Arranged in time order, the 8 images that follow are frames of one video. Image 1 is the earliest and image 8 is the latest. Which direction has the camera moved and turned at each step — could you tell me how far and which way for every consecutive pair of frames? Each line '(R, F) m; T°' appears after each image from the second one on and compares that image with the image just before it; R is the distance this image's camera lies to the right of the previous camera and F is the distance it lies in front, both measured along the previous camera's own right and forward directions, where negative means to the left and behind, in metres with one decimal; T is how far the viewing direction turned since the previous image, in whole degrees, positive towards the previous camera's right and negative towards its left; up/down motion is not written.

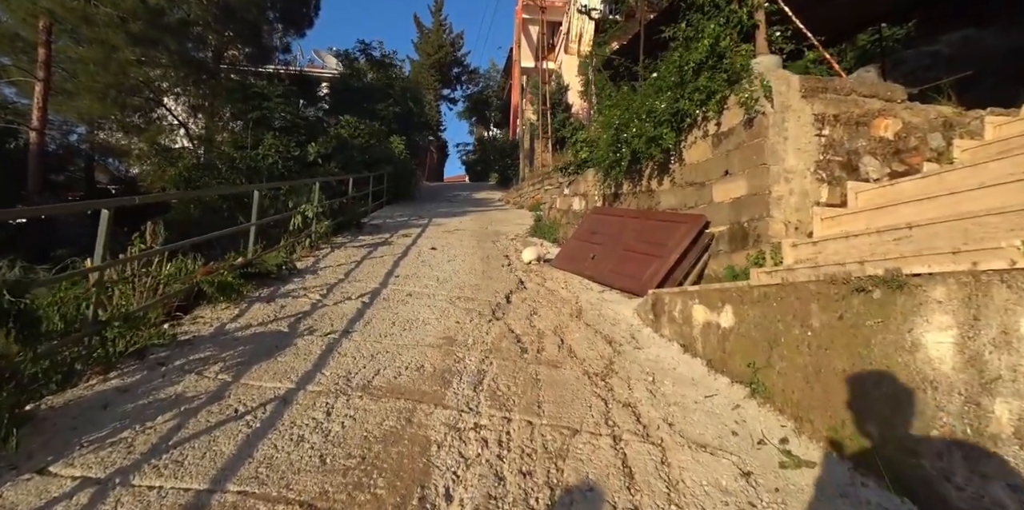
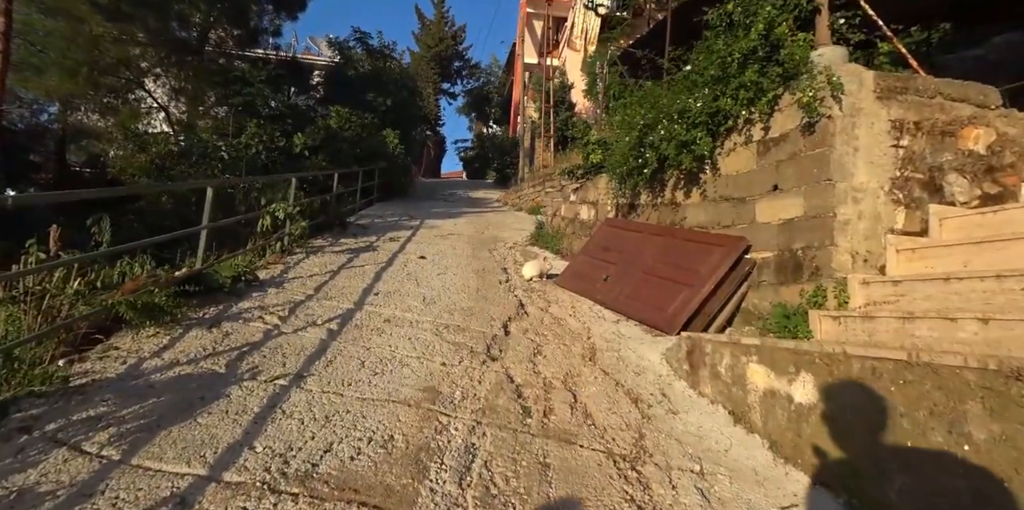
(0.0, +0.7) m; +1°
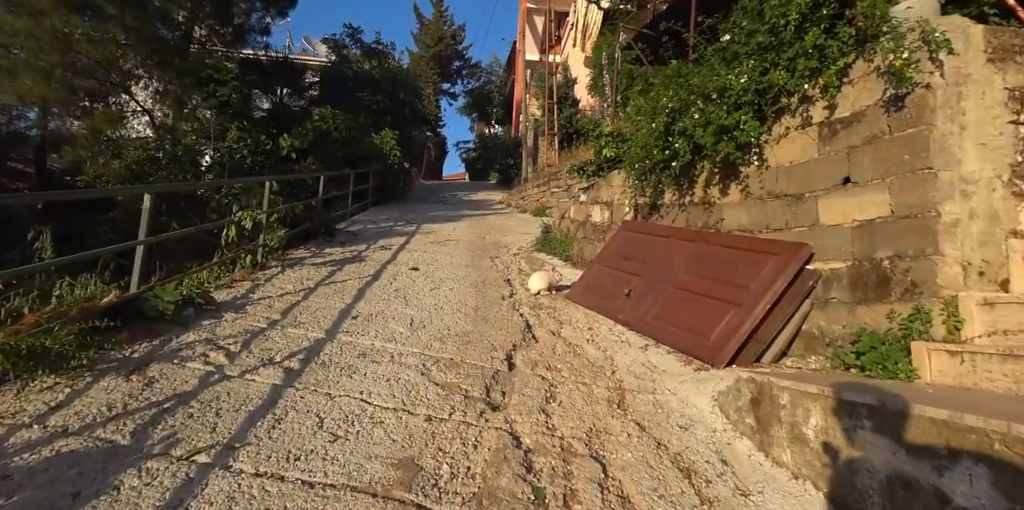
(0.0, +0.7) m; -1°
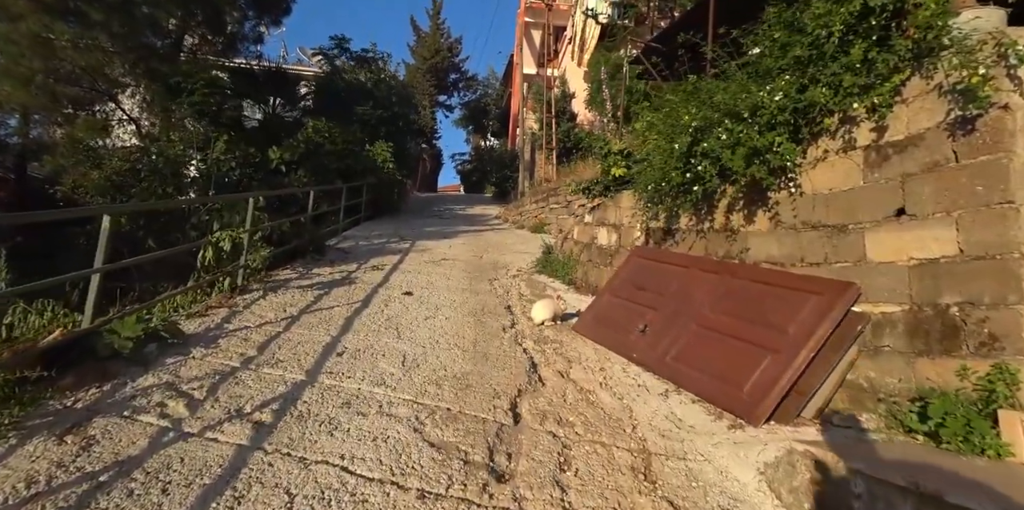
(-0.1, +0.3) m; +1°
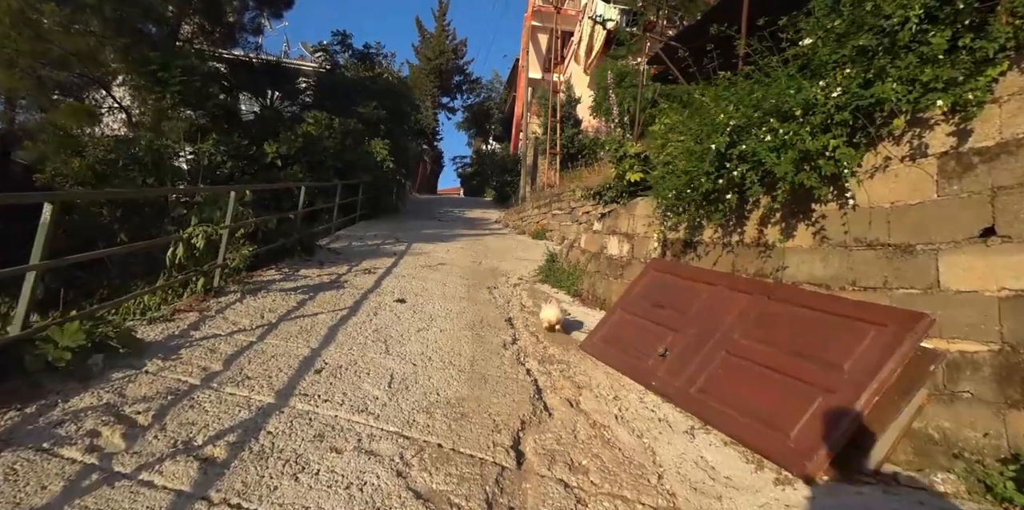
(-0.1, +0.4) m; 0°
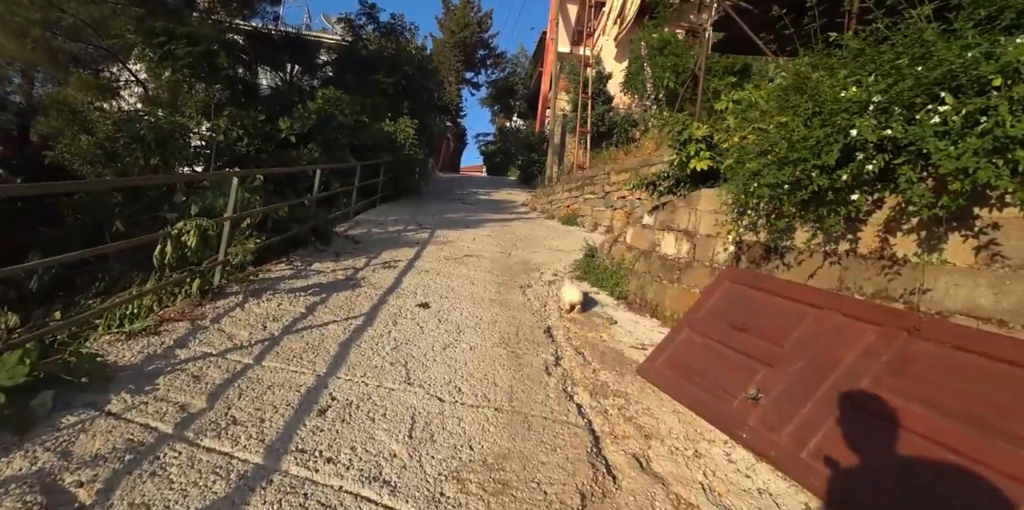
(-0.2, +0.6) m; -2°
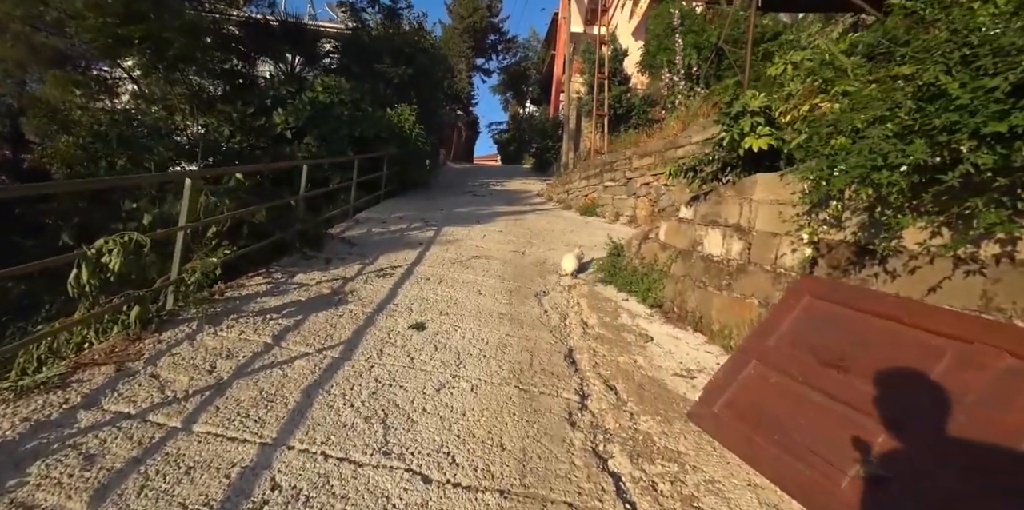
(0.0, +0.7) m; -2°
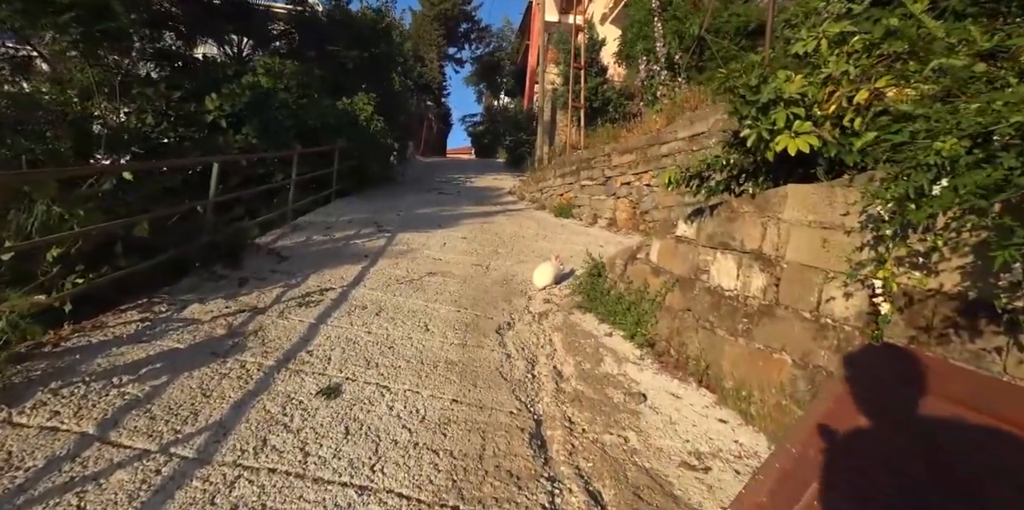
(+0.1, +0.9) m; +3°
